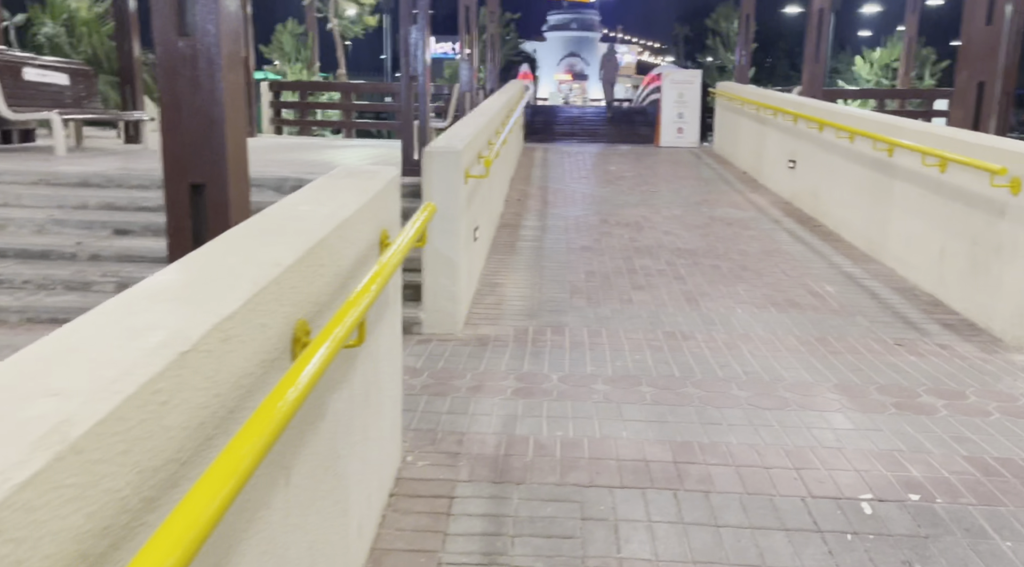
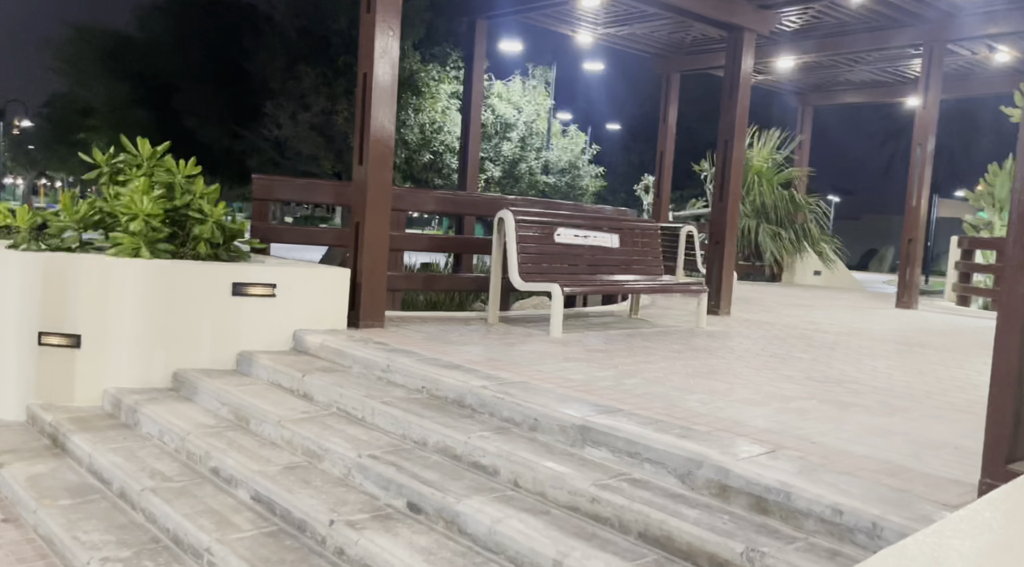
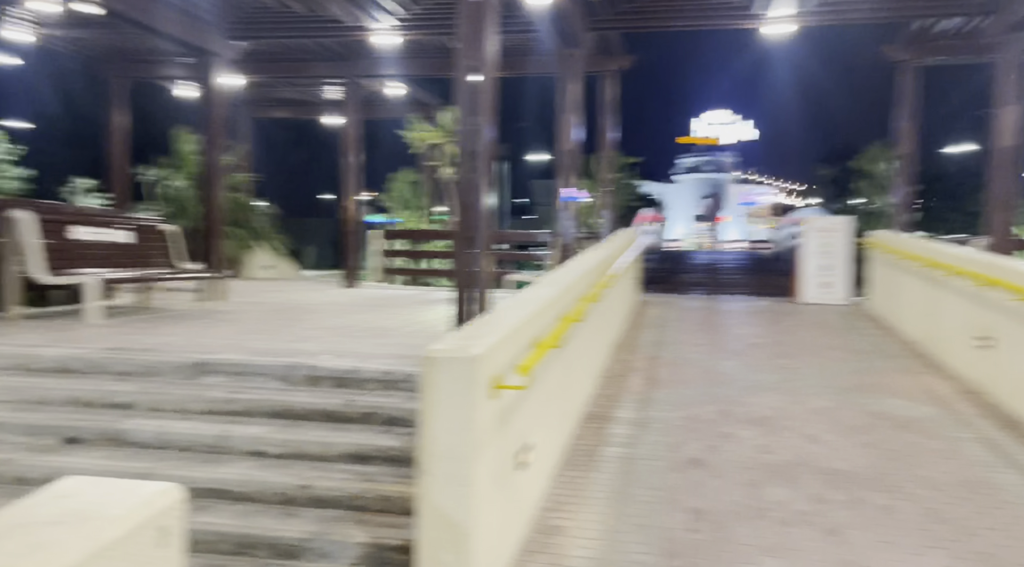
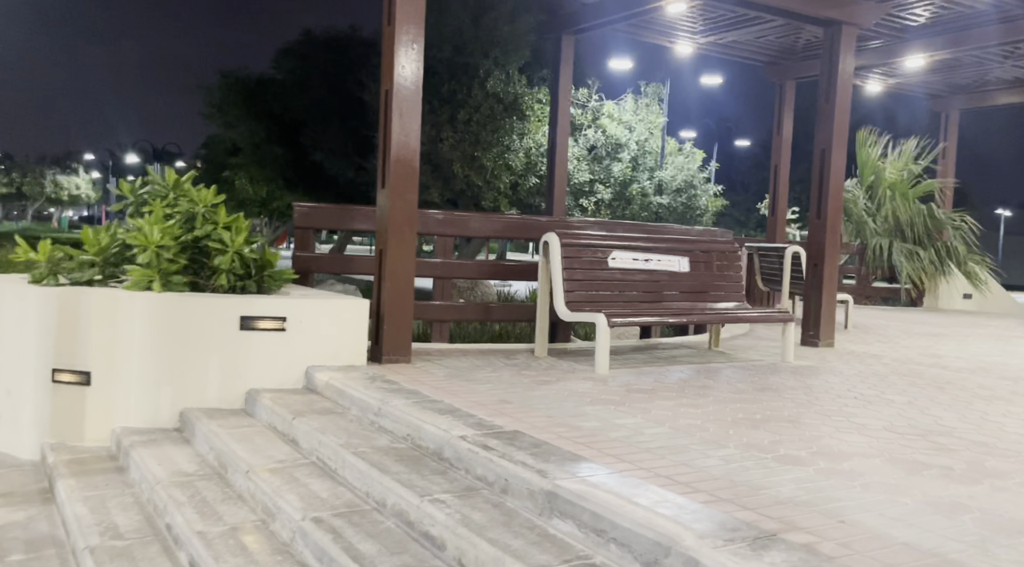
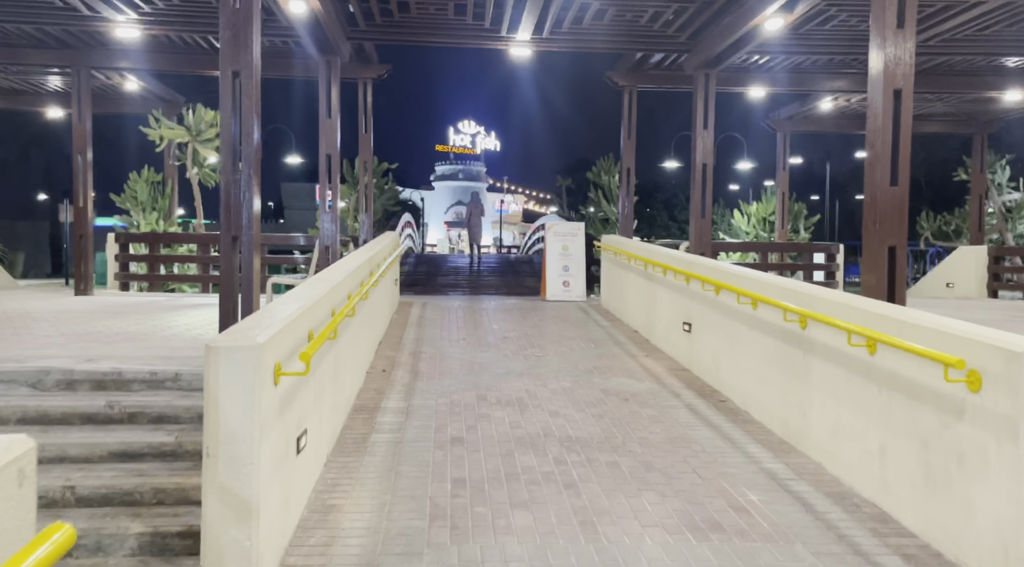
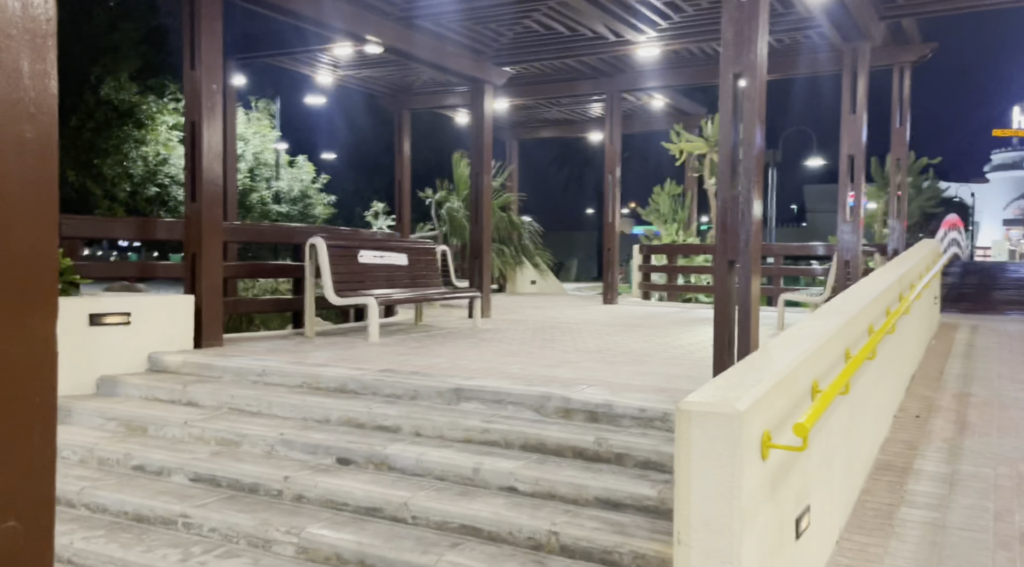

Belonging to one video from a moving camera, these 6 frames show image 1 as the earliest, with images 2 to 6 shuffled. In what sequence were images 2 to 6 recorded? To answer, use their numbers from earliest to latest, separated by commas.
5, 3, 6, 2, 4
